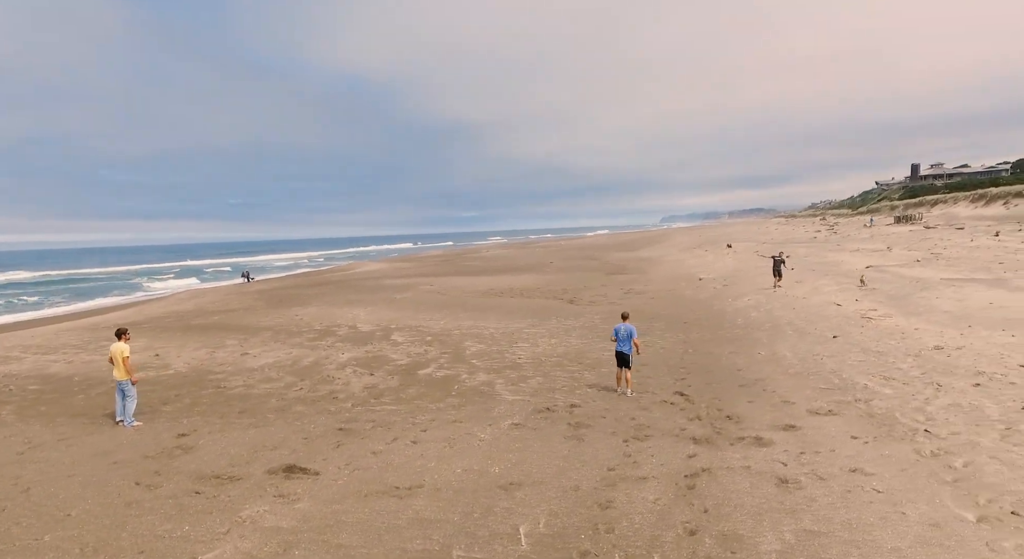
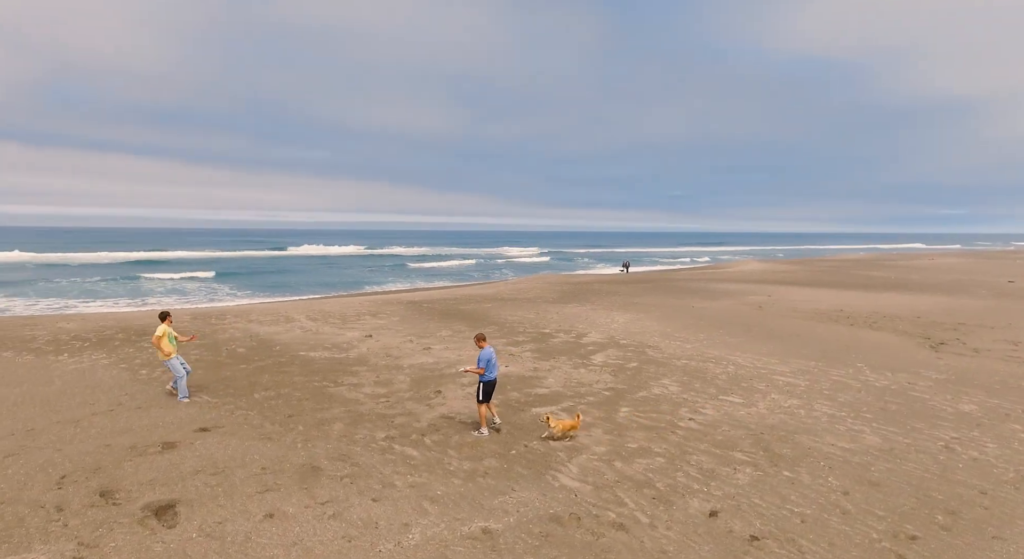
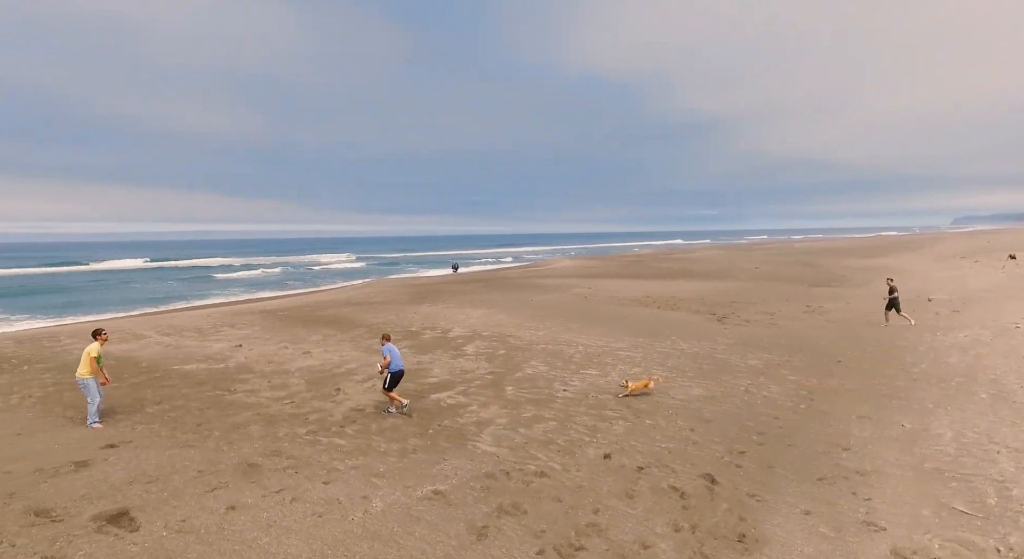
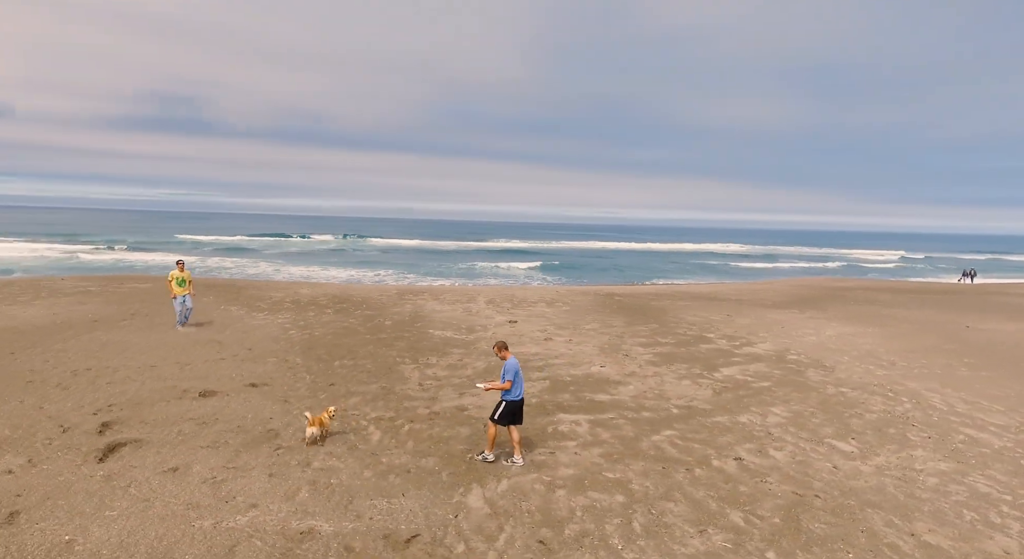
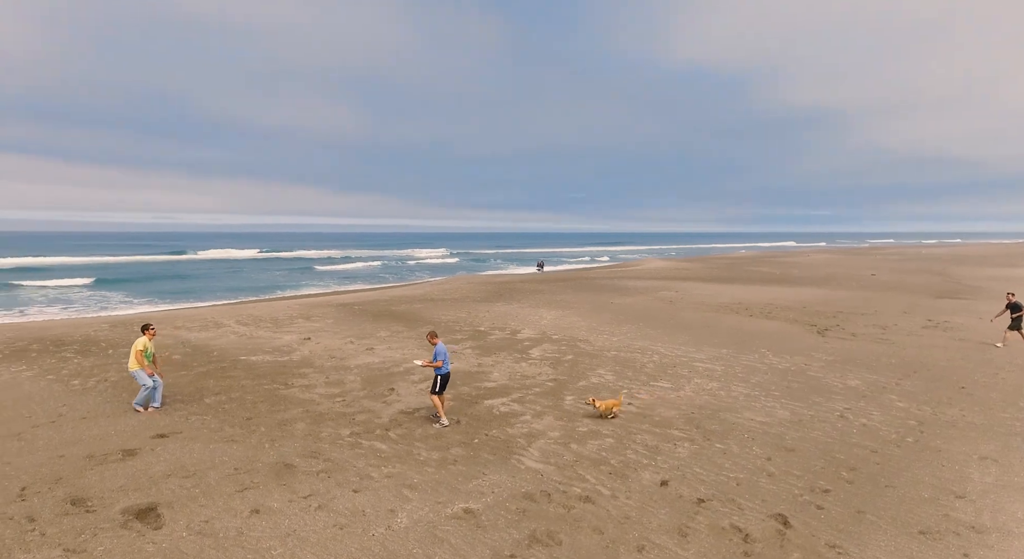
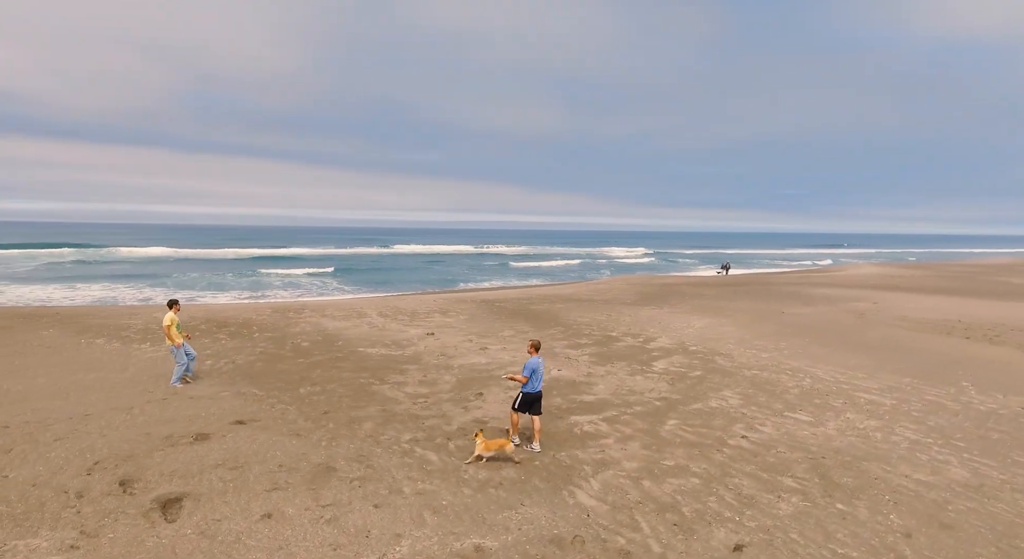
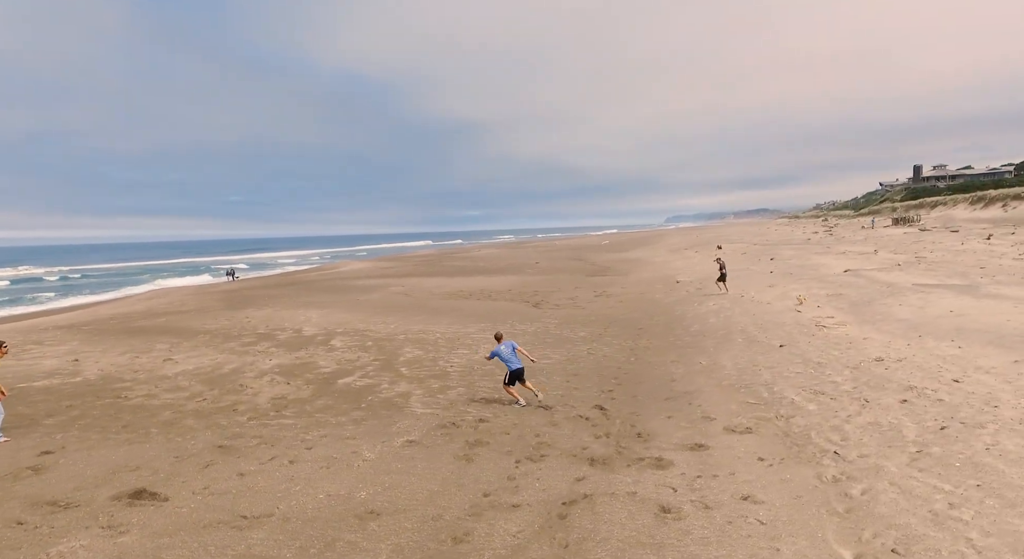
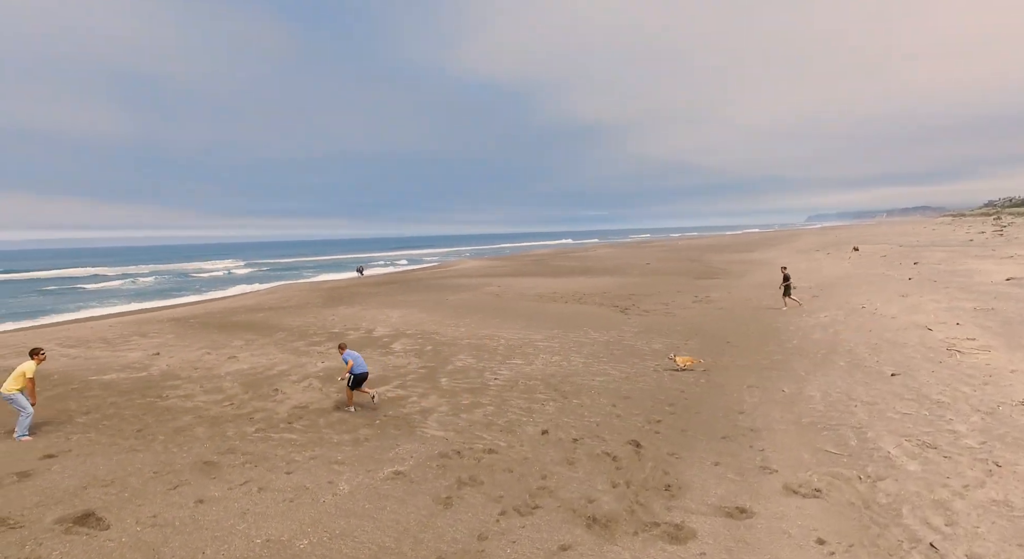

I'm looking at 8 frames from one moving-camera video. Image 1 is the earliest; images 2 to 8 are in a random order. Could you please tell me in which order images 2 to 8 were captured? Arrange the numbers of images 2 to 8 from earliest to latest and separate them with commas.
7, 8, 3, 5, 2, 6, 4
